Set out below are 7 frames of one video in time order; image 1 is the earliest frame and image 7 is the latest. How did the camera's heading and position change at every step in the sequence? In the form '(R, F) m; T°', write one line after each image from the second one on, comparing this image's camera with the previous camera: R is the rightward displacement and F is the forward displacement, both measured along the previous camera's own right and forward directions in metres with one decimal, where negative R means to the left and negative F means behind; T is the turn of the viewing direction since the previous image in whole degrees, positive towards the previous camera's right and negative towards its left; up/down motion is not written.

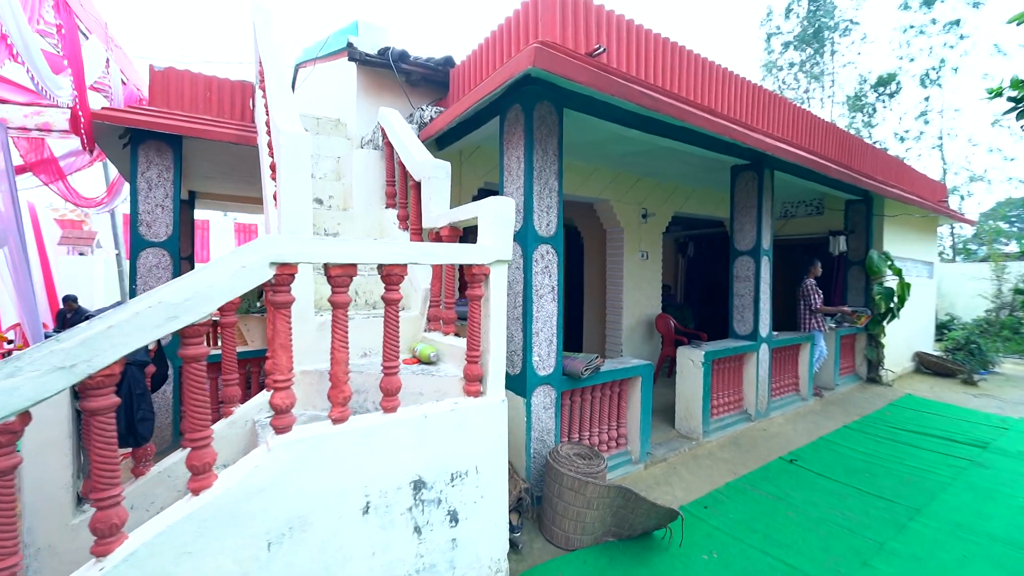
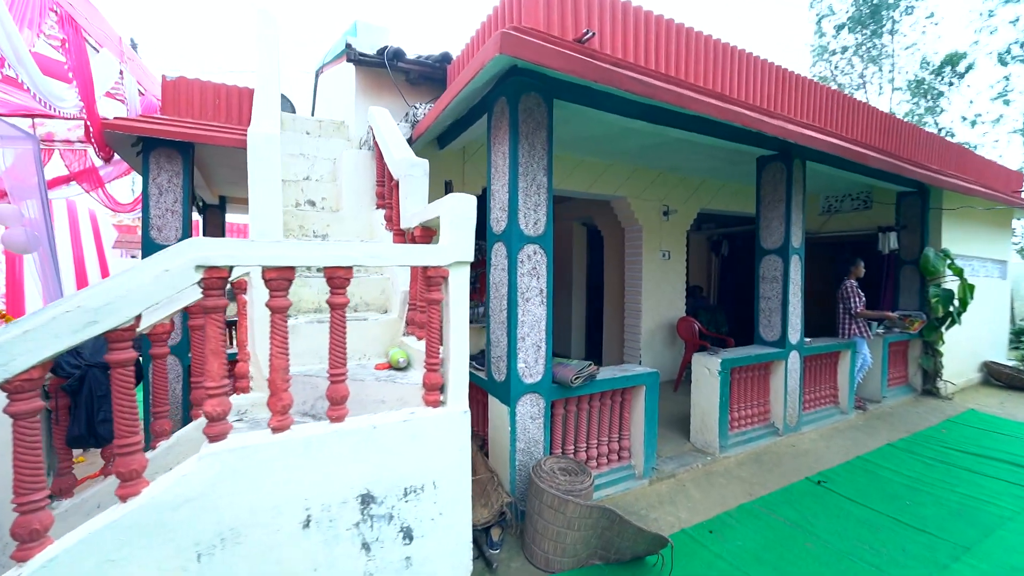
(+0.4, +0.2) m; -5°
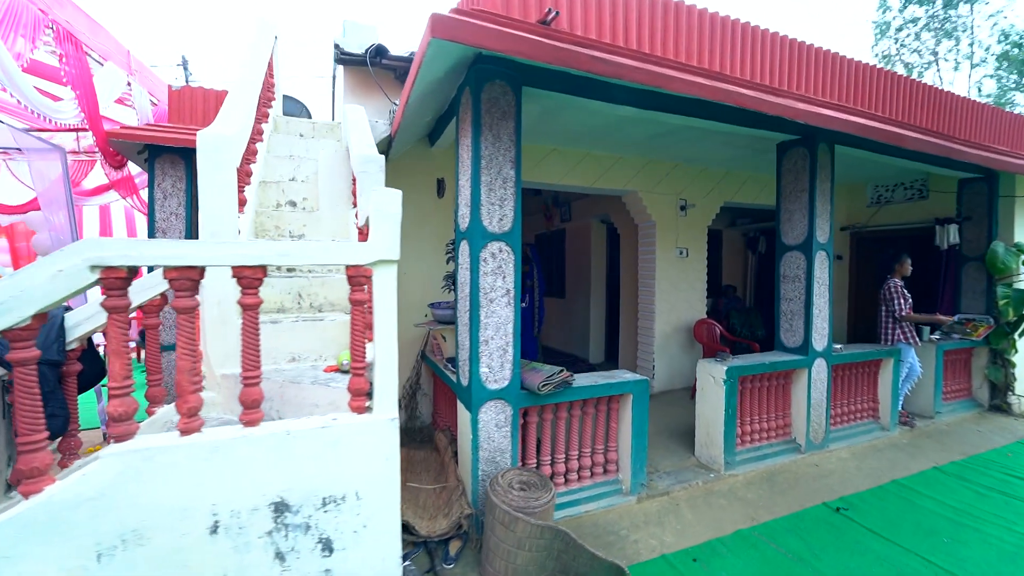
(+0.5, +0.2) m; -6°
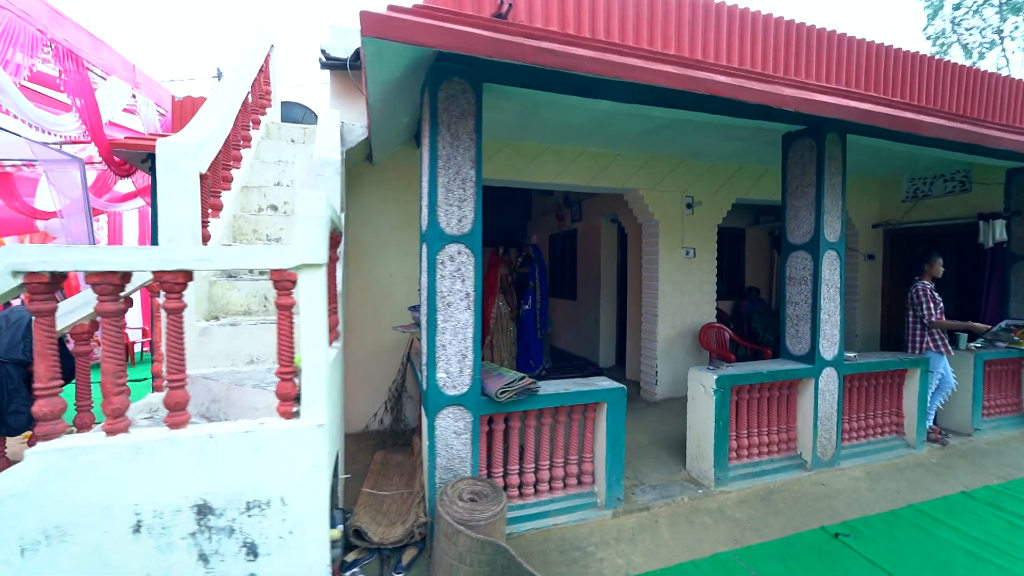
(+0.5, +0.1) m; -5°
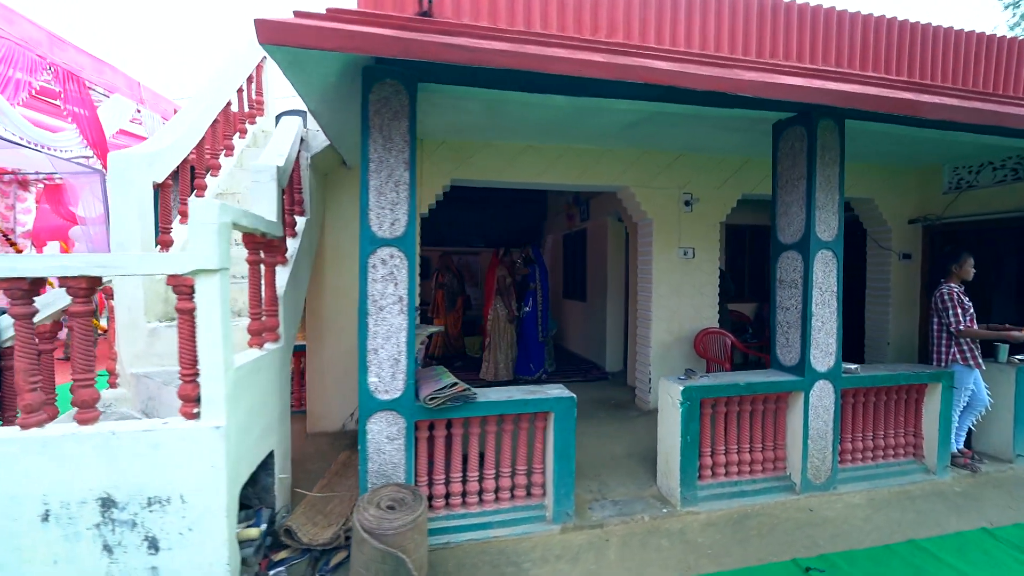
(+0.7, +0.1) m; -6°
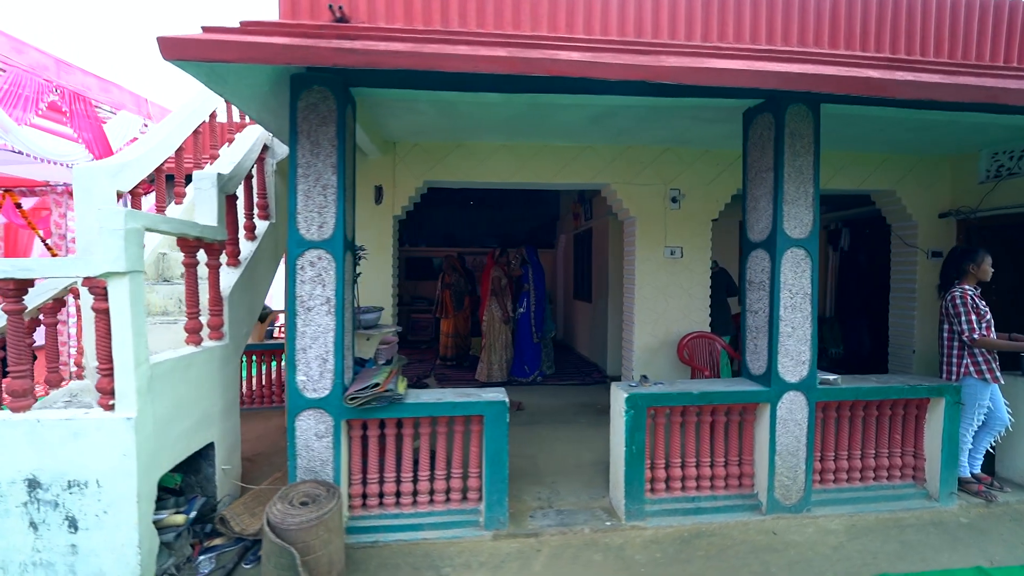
(+0.8, +0.1) m; -7°
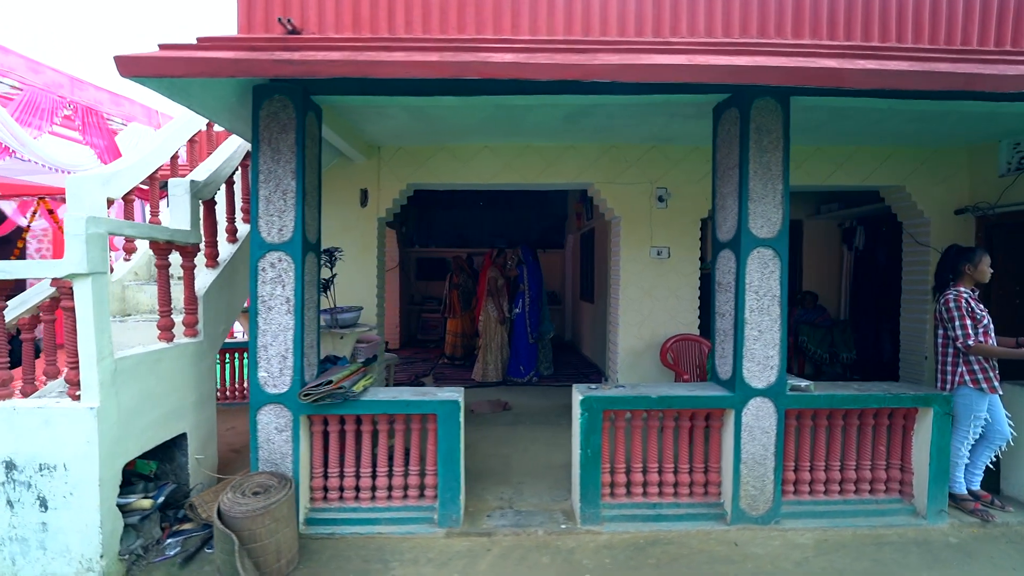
(+0.5, 0.0) m; -4°
